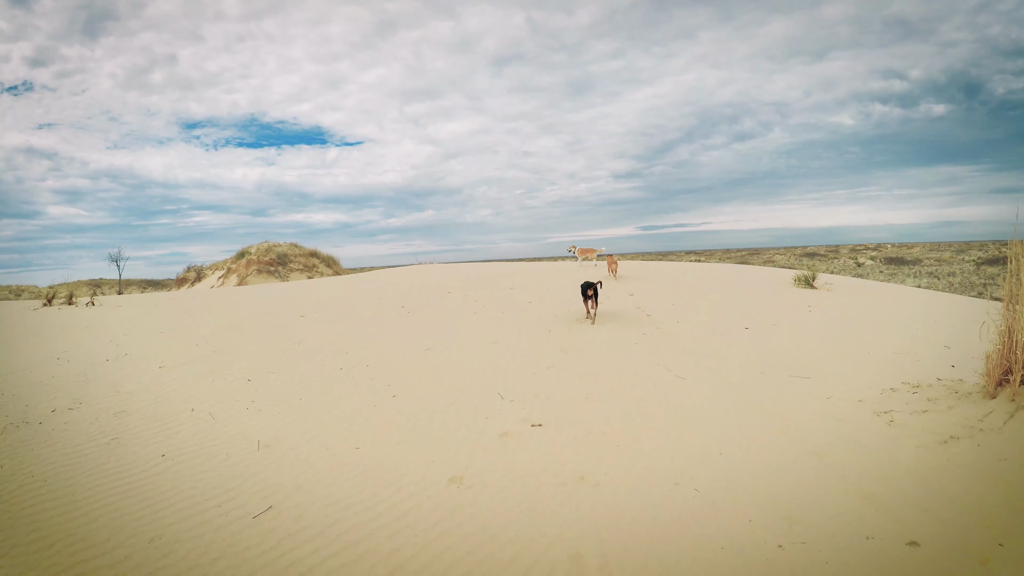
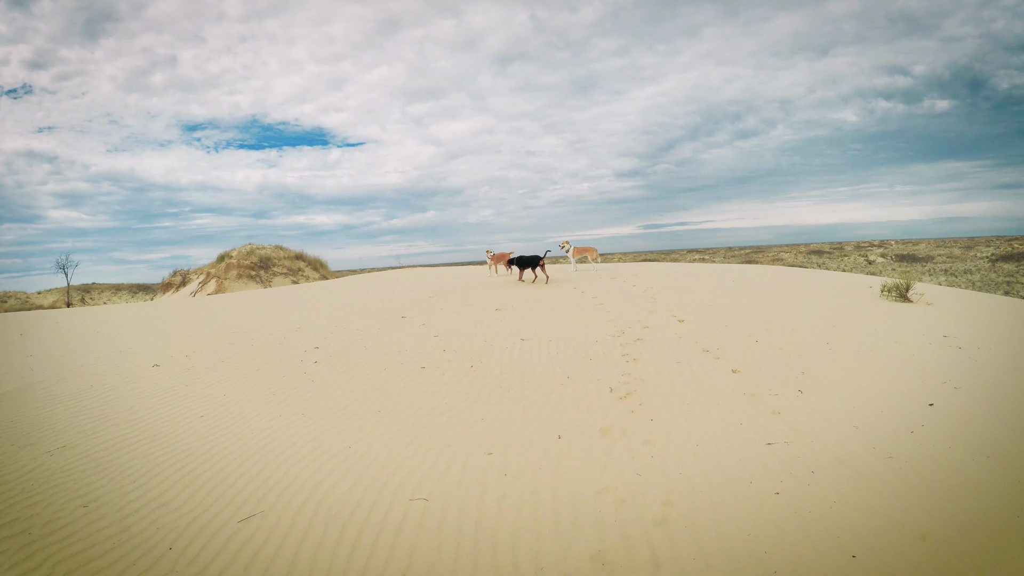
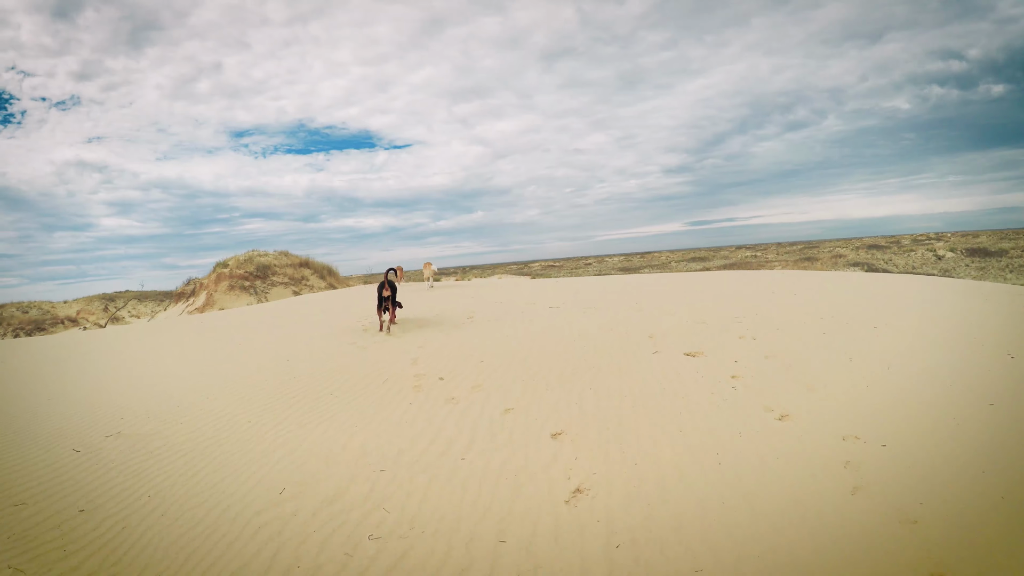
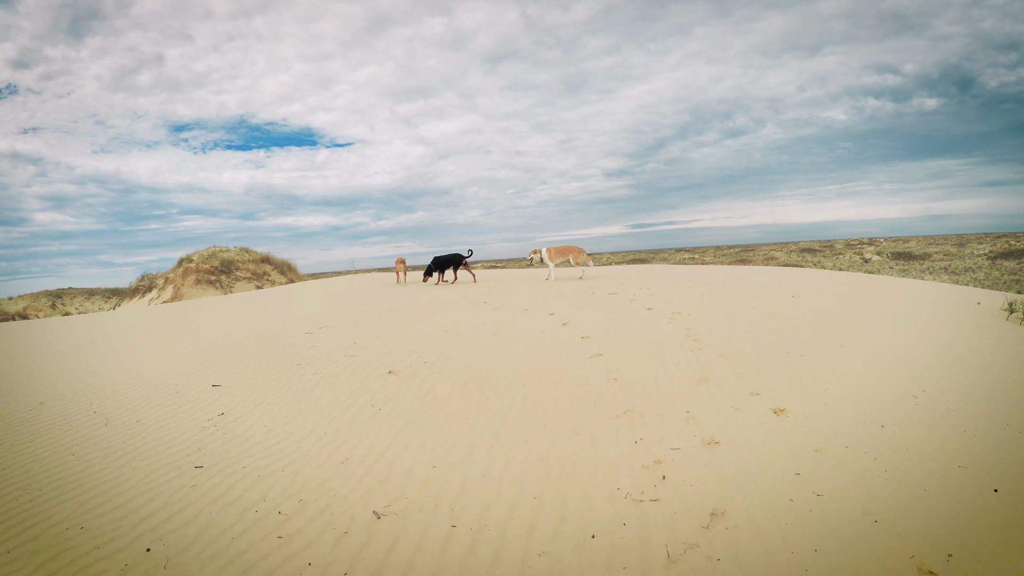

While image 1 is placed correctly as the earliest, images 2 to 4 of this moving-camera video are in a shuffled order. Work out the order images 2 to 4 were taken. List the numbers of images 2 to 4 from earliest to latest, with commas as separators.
2, 4, 3
